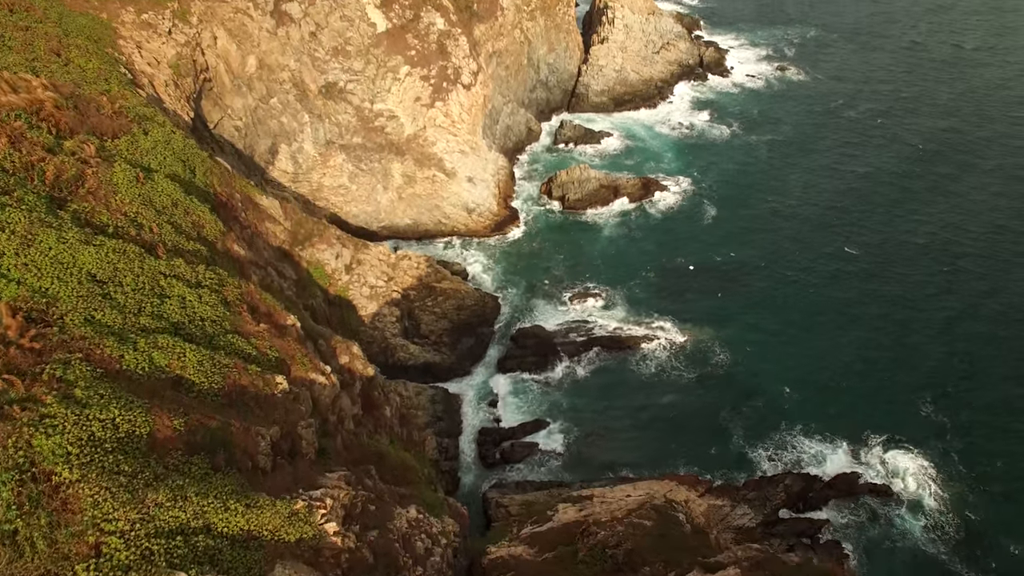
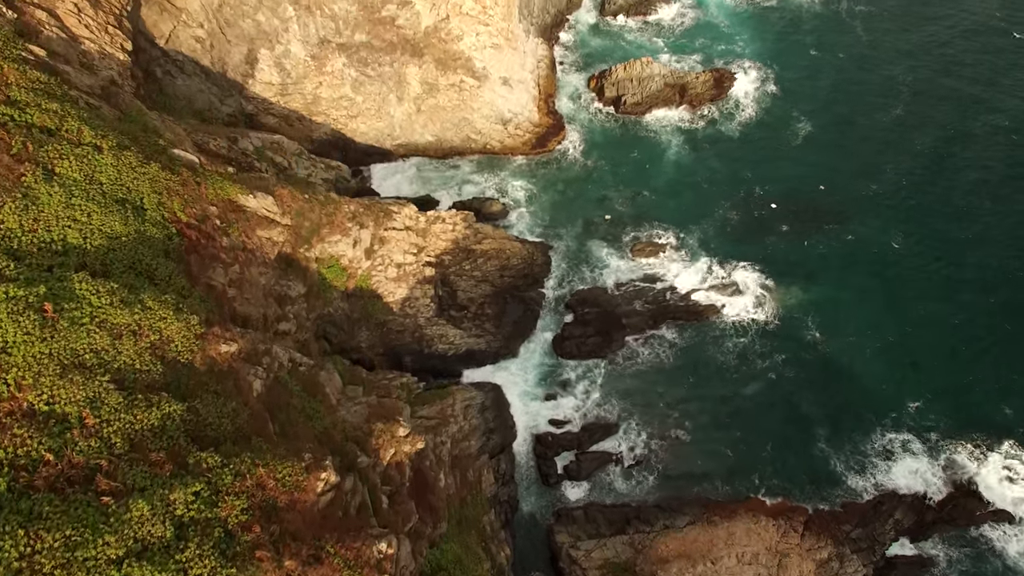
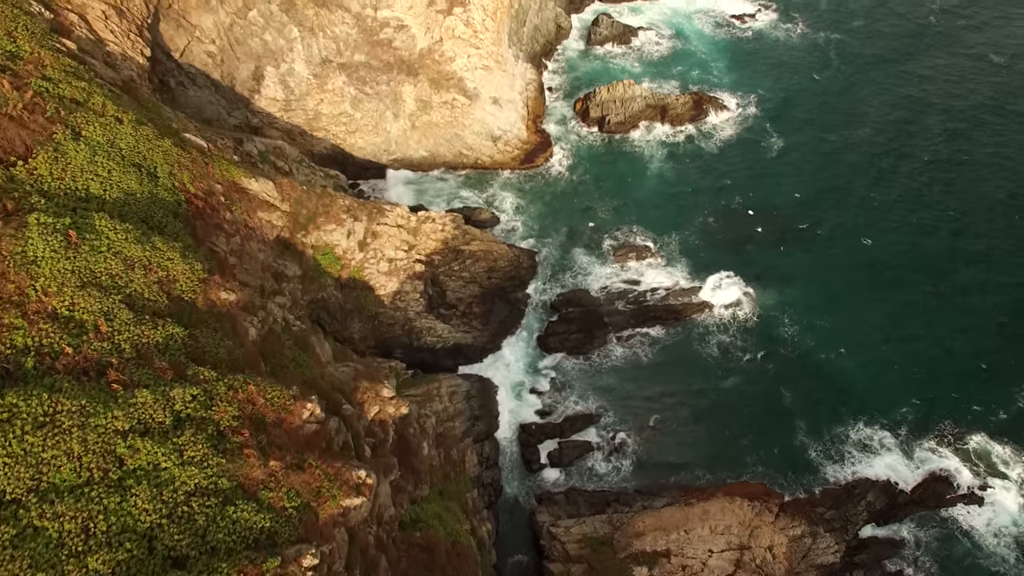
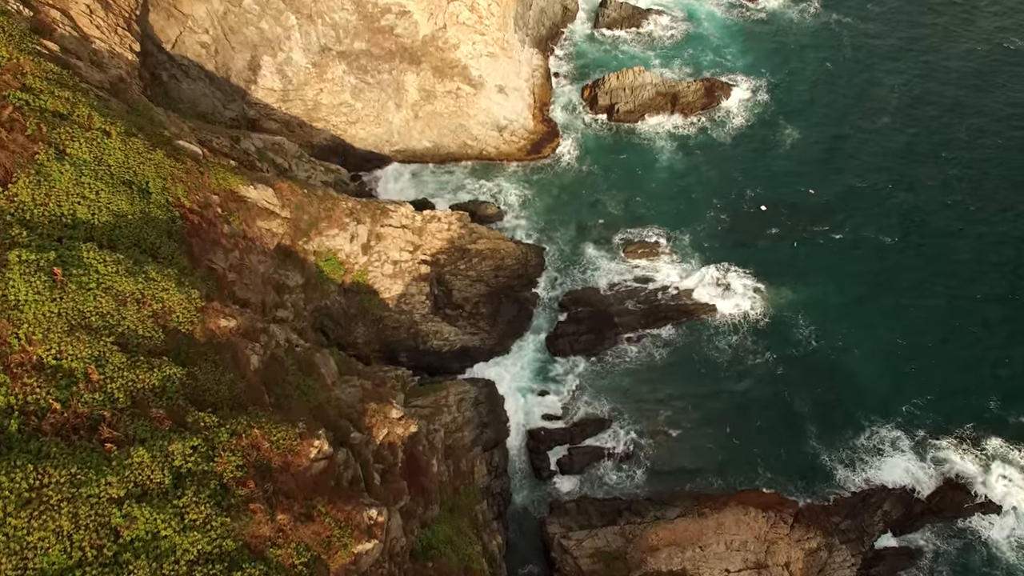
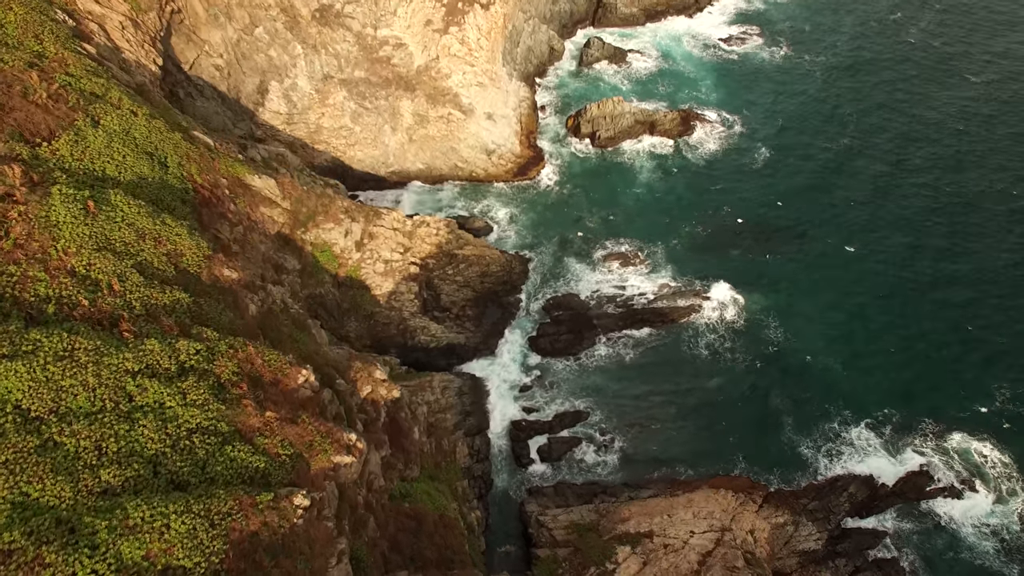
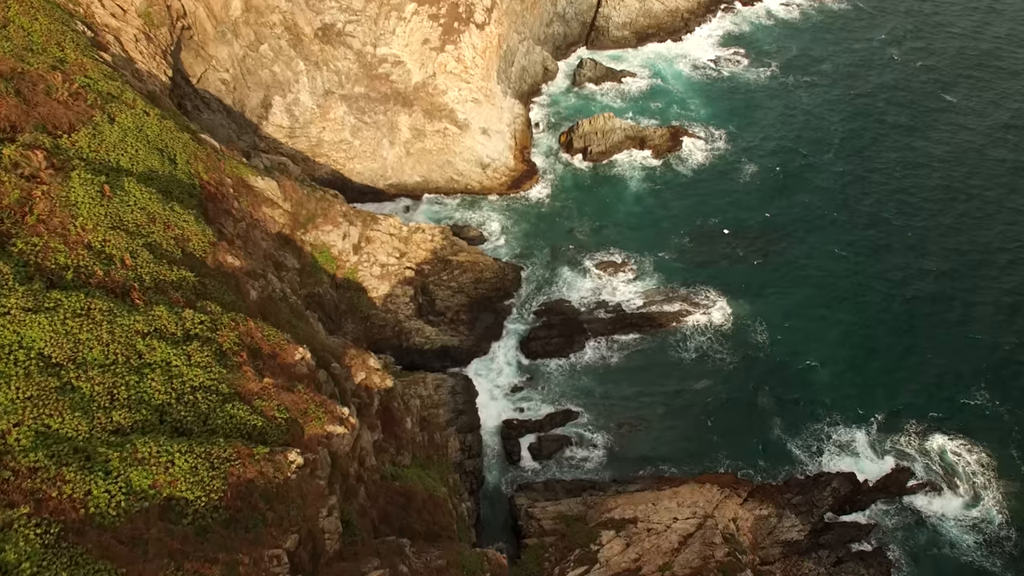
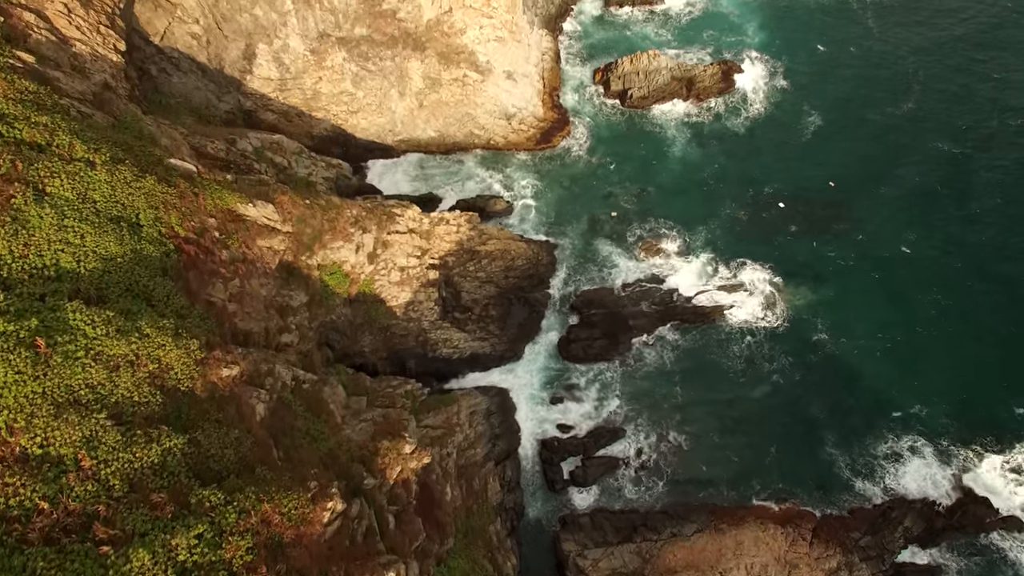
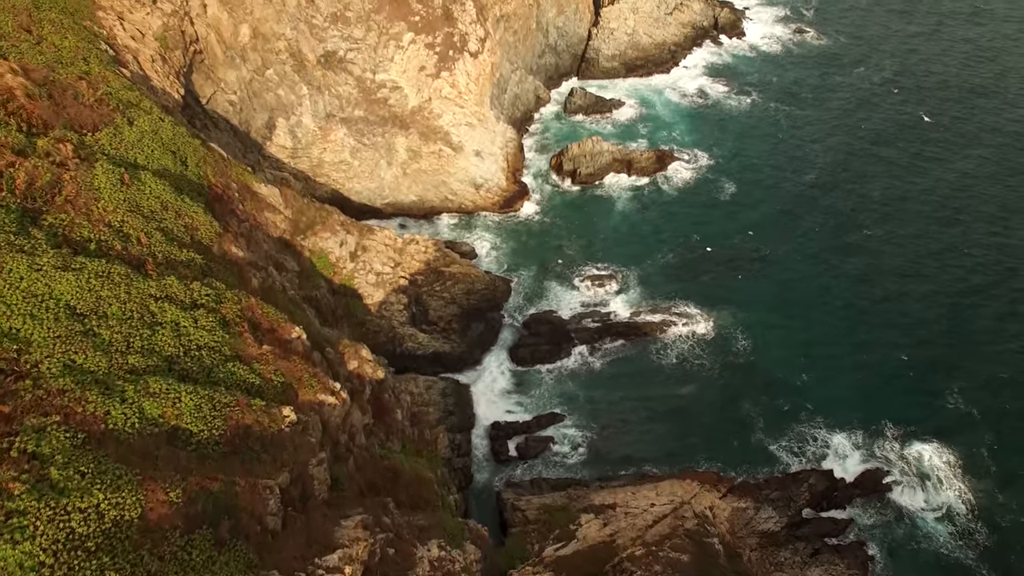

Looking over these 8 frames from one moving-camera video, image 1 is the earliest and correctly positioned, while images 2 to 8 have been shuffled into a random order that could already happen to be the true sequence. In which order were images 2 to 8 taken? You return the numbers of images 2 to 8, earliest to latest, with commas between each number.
8, 6, 5, 3, 4, 2, 7
